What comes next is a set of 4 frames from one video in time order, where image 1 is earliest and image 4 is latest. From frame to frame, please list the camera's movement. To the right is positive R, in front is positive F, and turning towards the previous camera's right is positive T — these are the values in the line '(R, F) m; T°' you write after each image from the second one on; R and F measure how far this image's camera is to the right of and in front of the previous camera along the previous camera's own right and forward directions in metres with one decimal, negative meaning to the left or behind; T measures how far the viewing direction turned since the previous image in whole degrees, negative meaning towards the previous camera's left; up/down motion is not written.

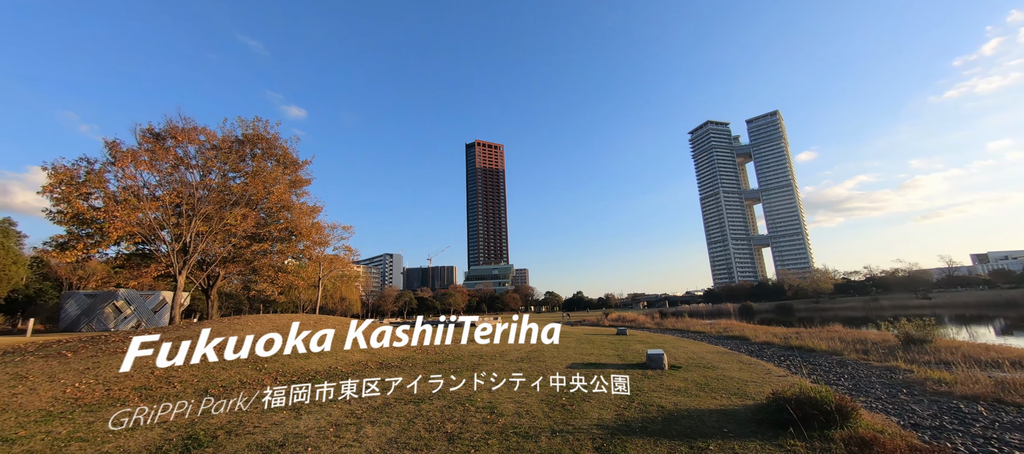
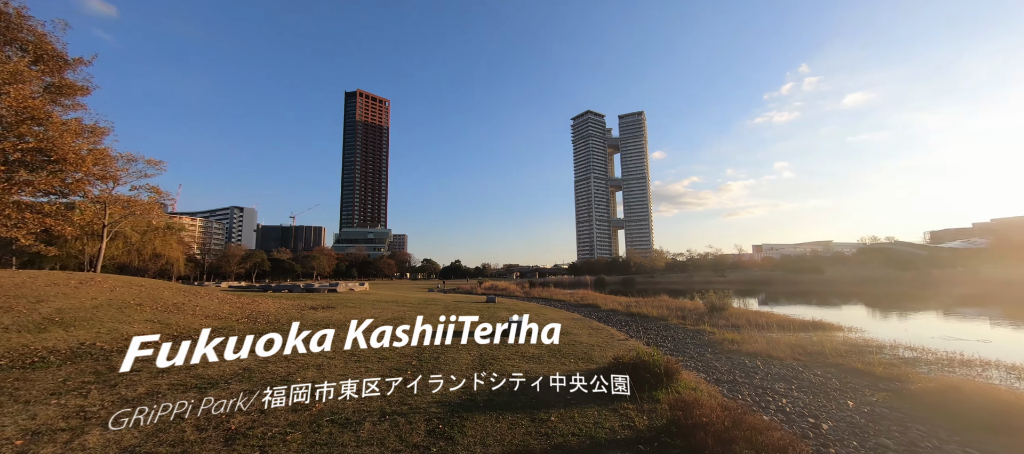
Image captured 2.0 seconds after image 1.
(+0.5, +0.9) m; +17°
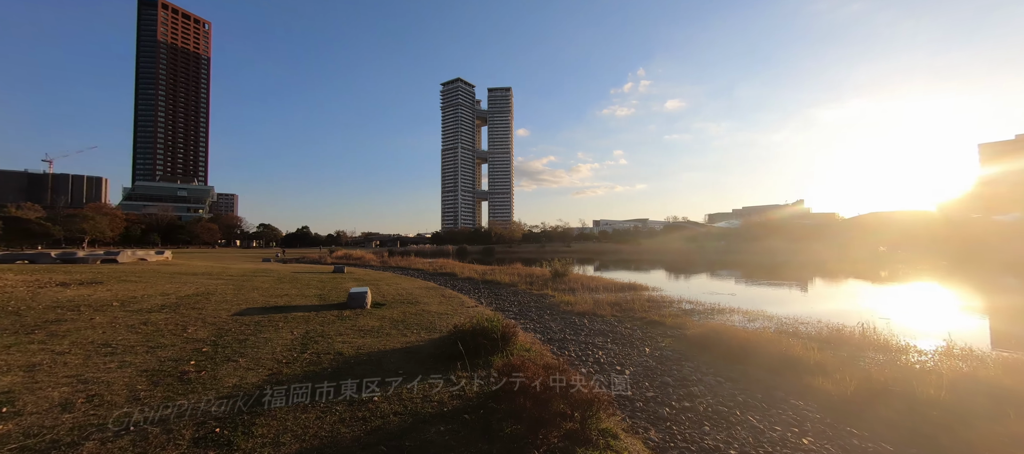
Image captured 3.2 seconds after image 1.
(+0.5, +0.5) m; +20°
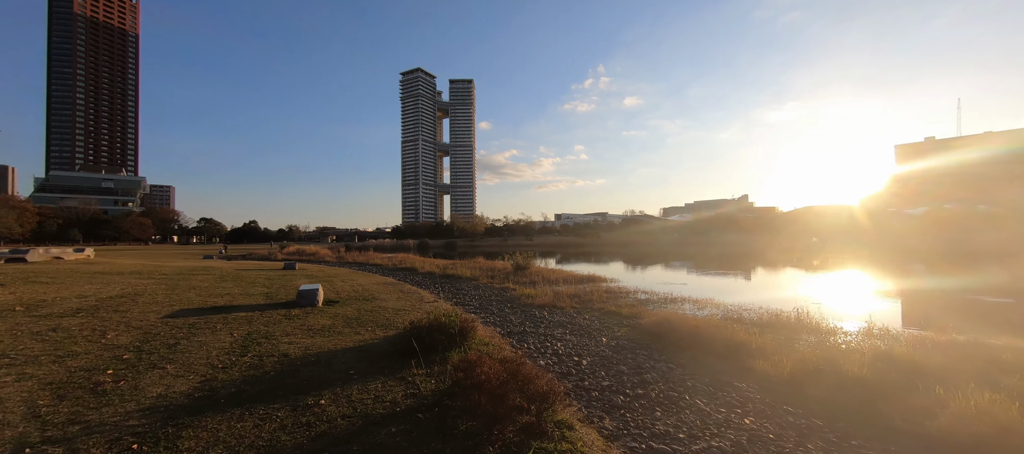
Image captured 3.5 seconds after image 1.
(+0.1, +0.1) m; +6°
